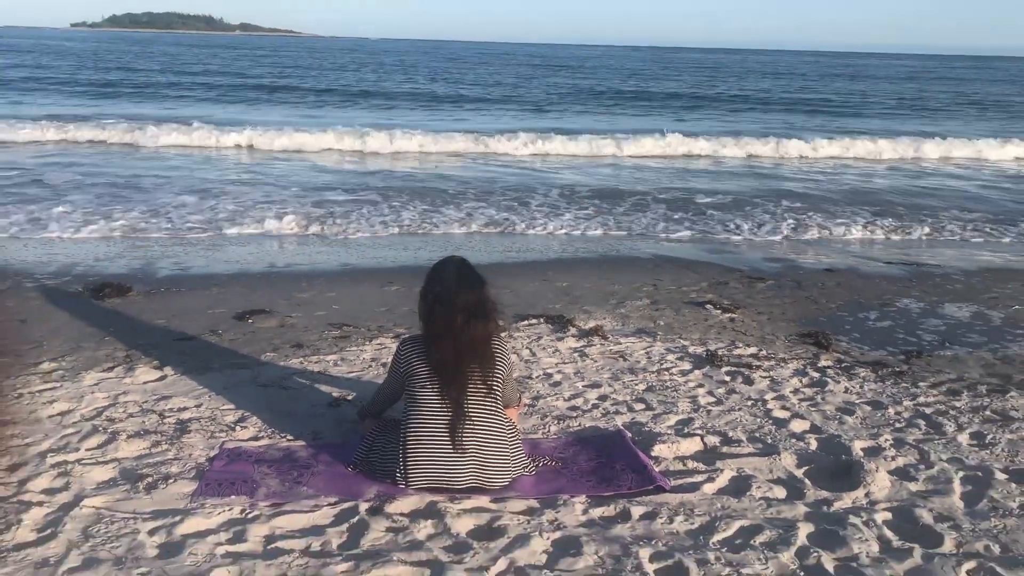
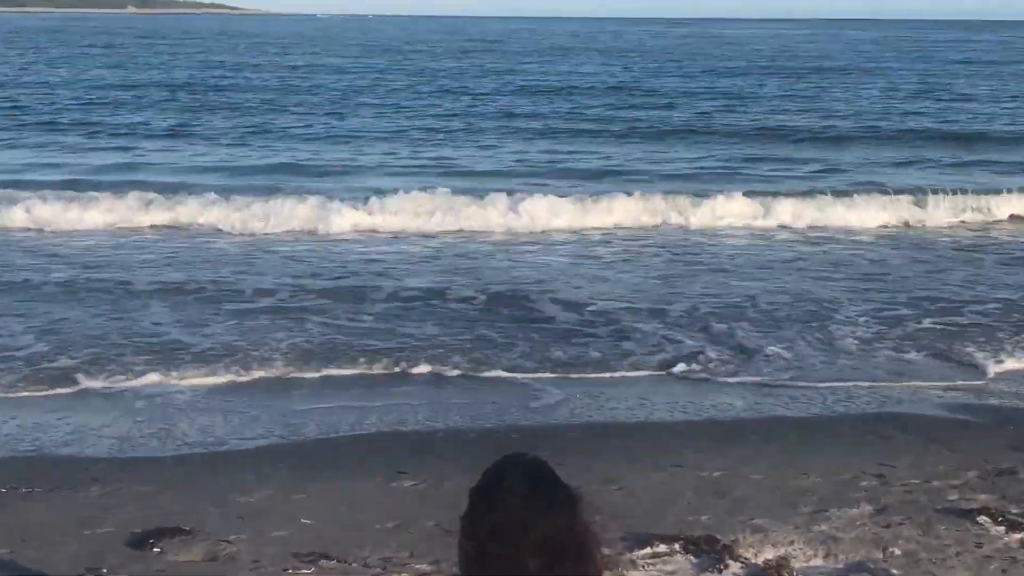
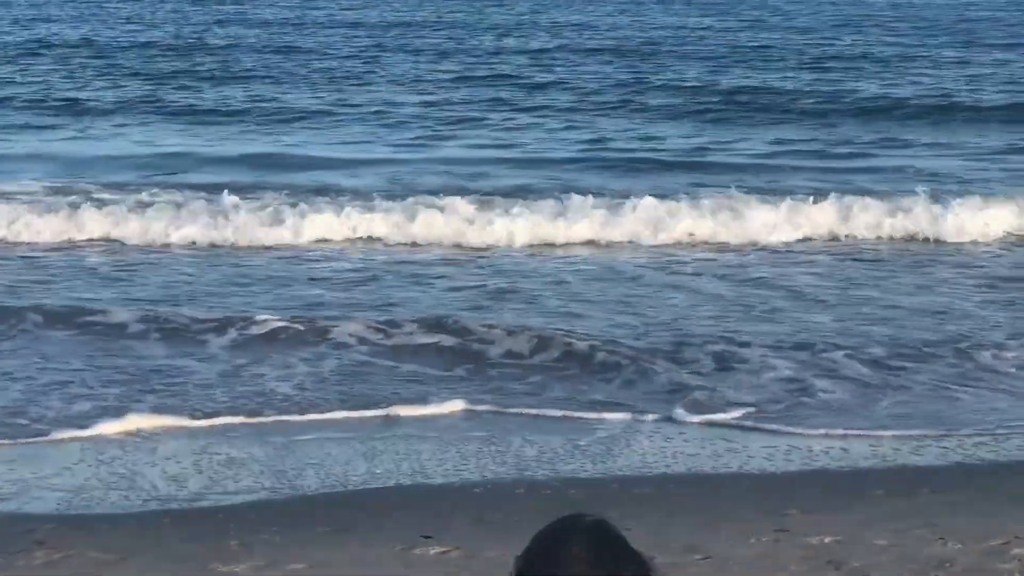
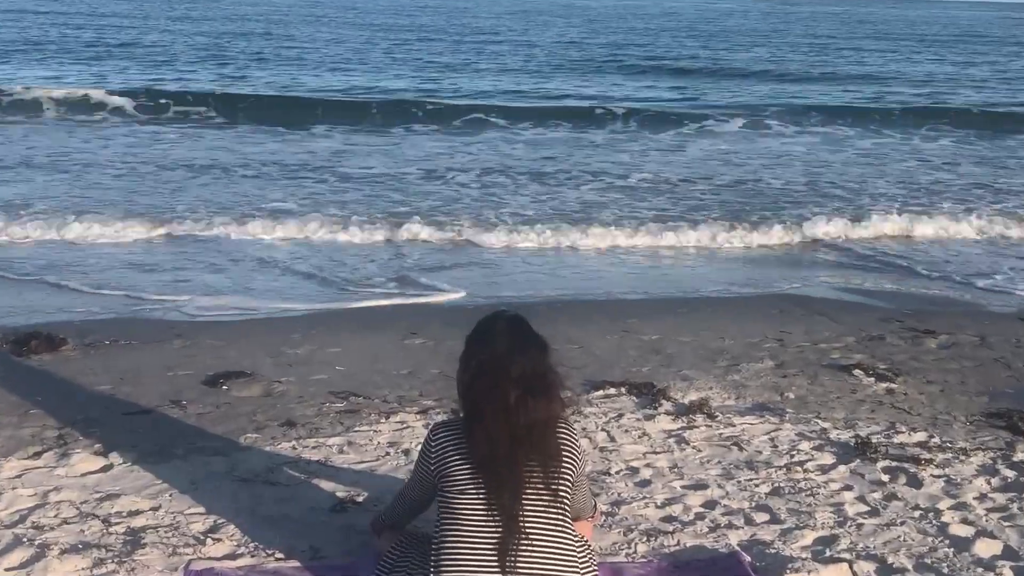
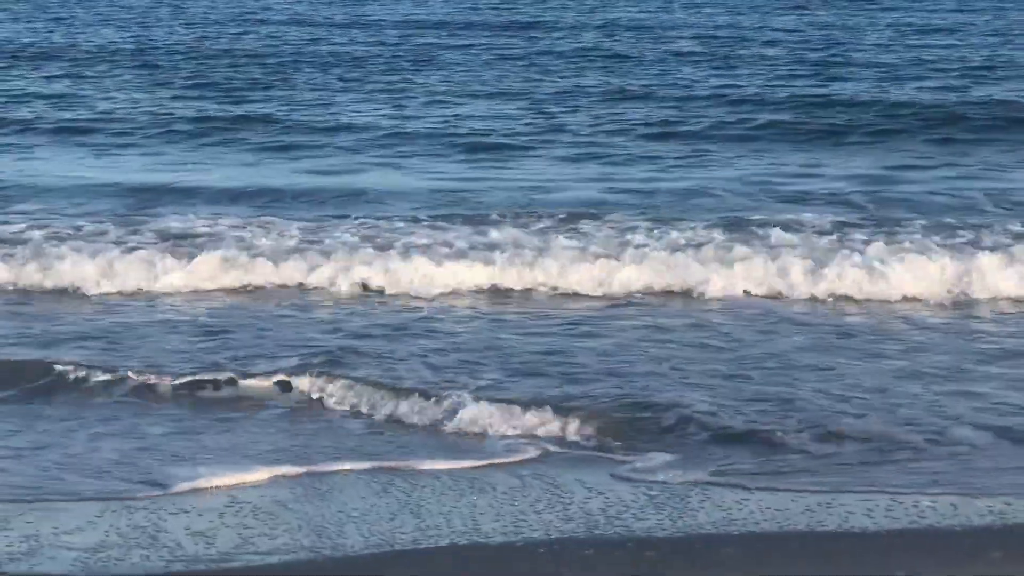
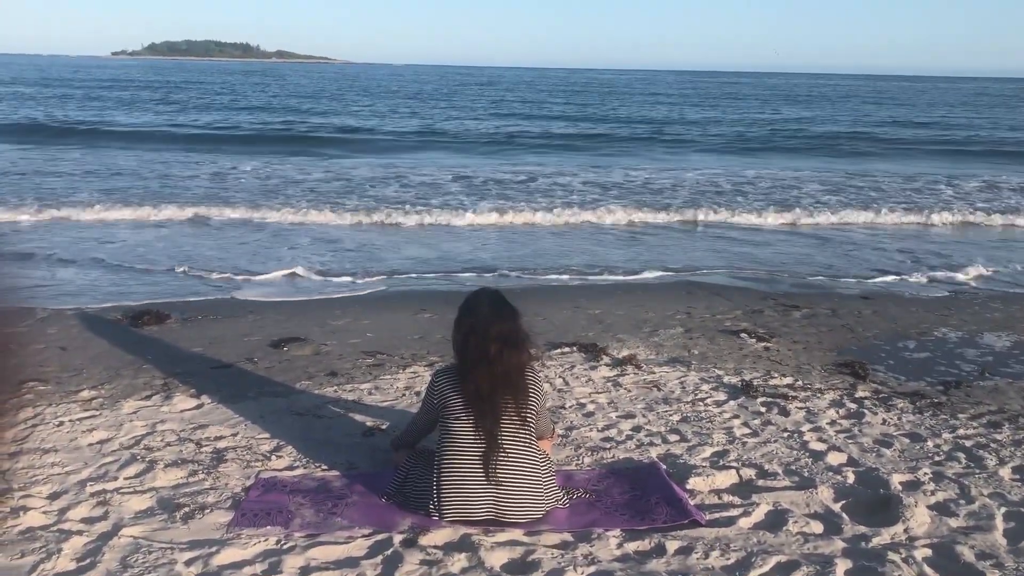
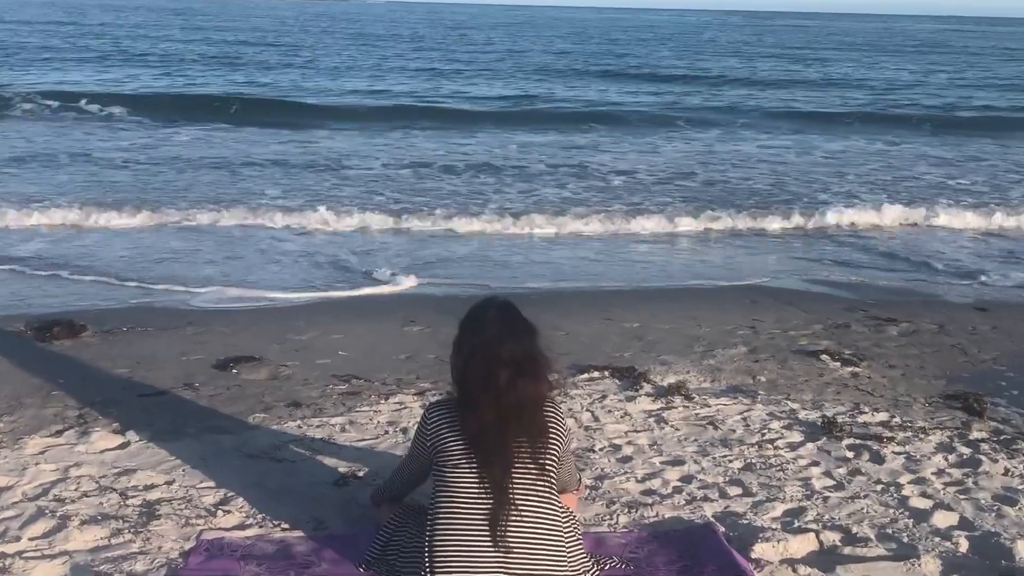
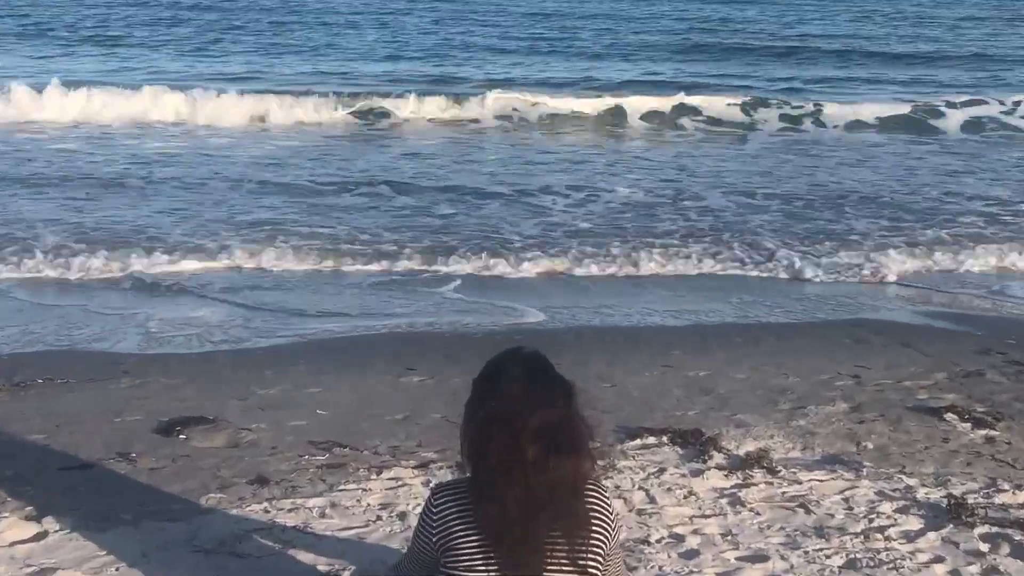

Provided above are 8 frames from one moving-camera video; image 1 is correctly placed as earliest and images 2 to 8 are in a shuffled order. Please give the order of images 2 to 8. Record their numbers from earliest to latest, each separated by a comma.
6, 7, 4, 8, 2, 3, 5
